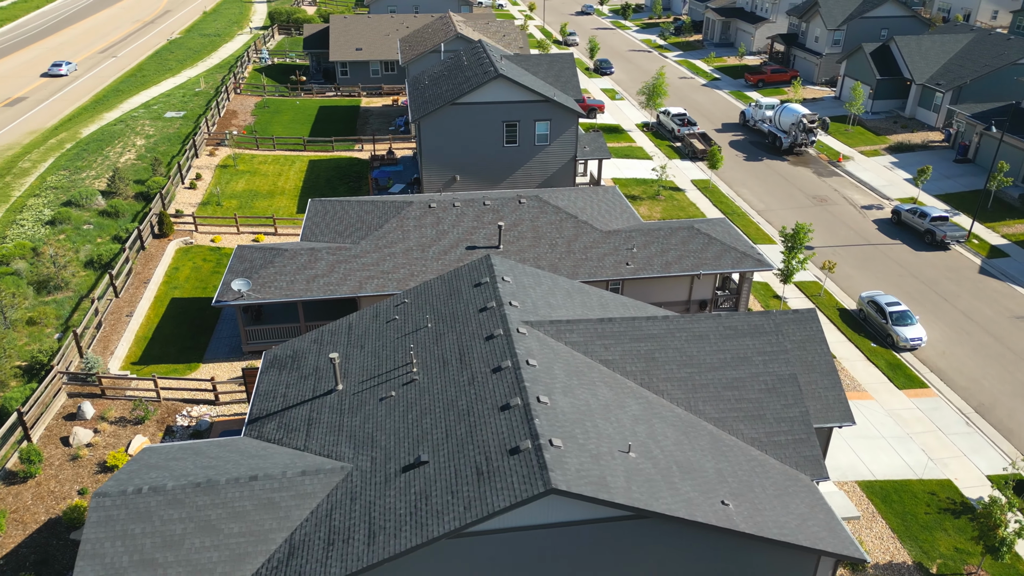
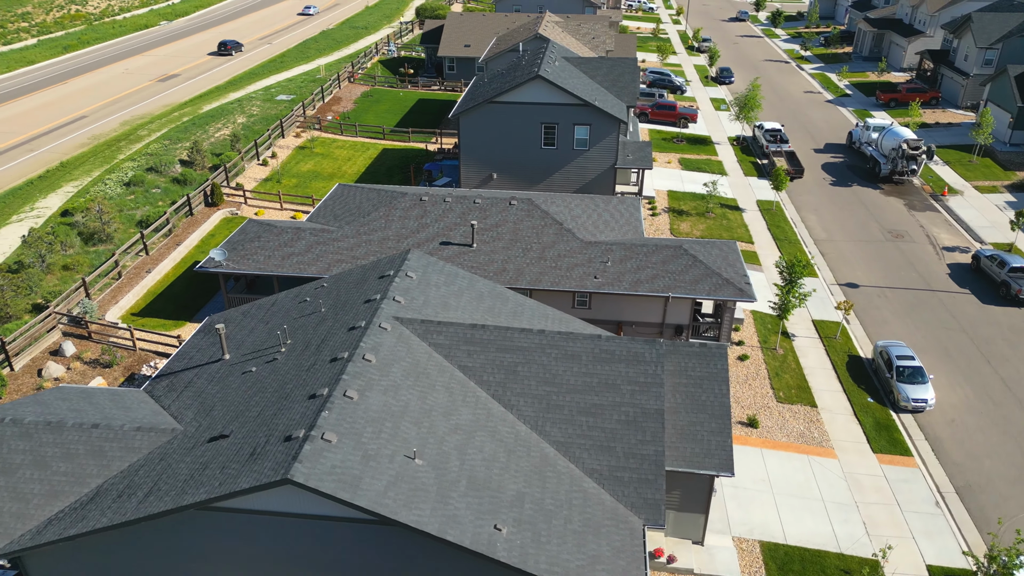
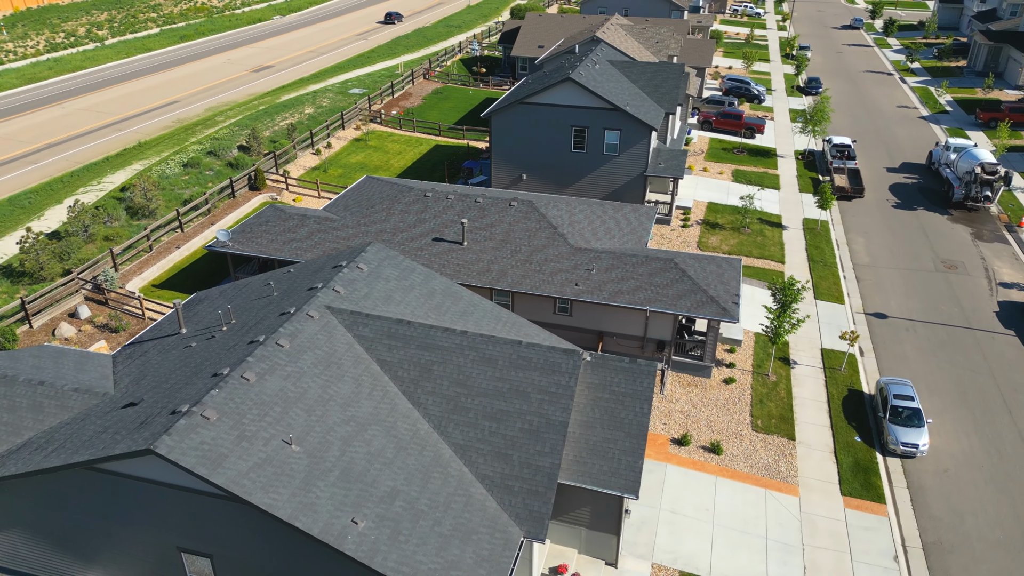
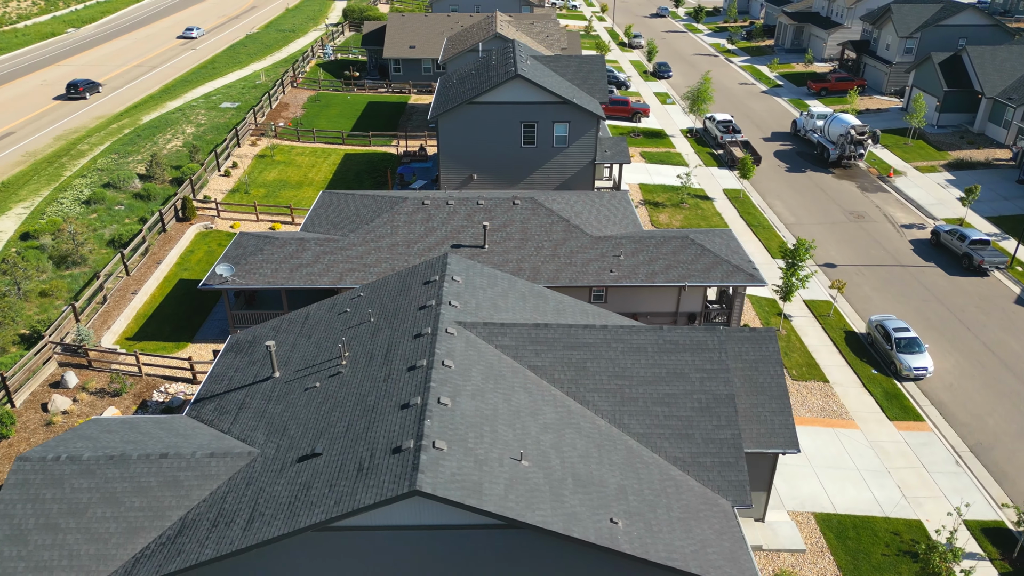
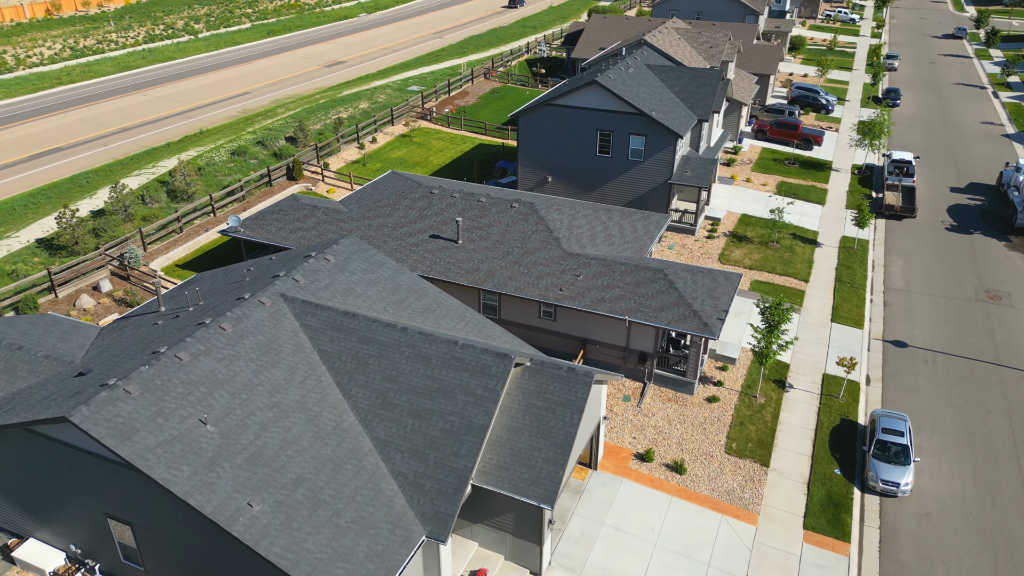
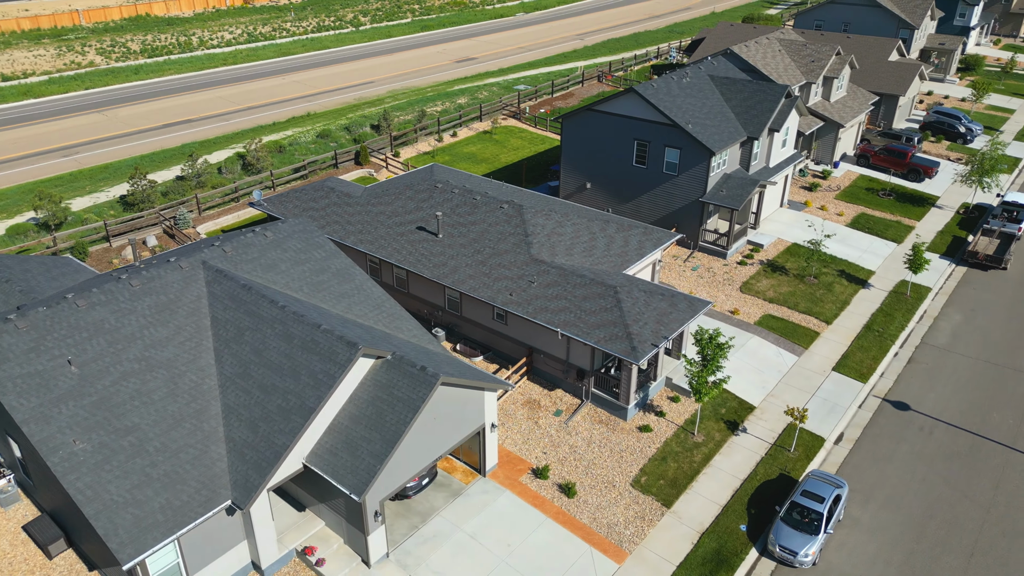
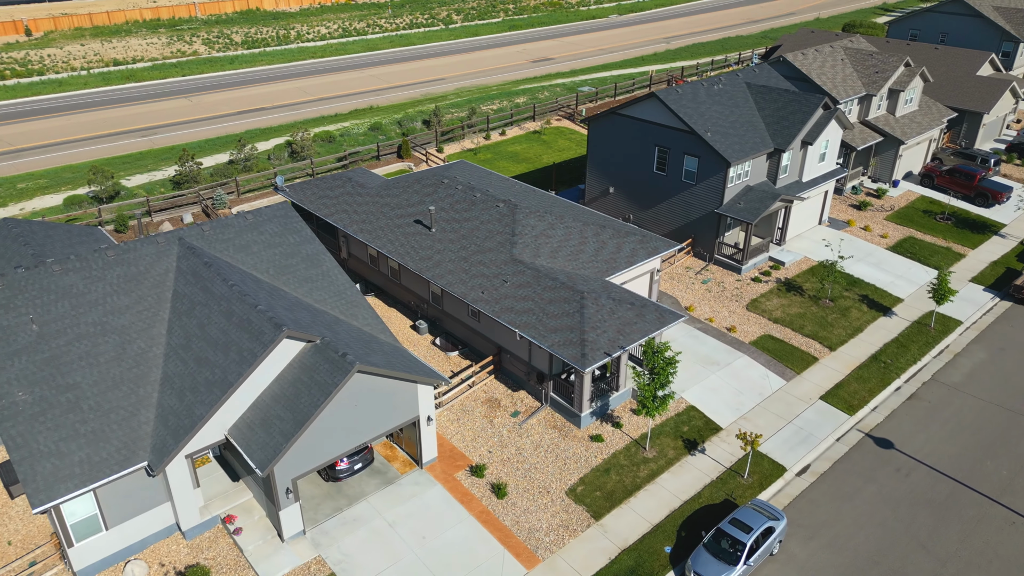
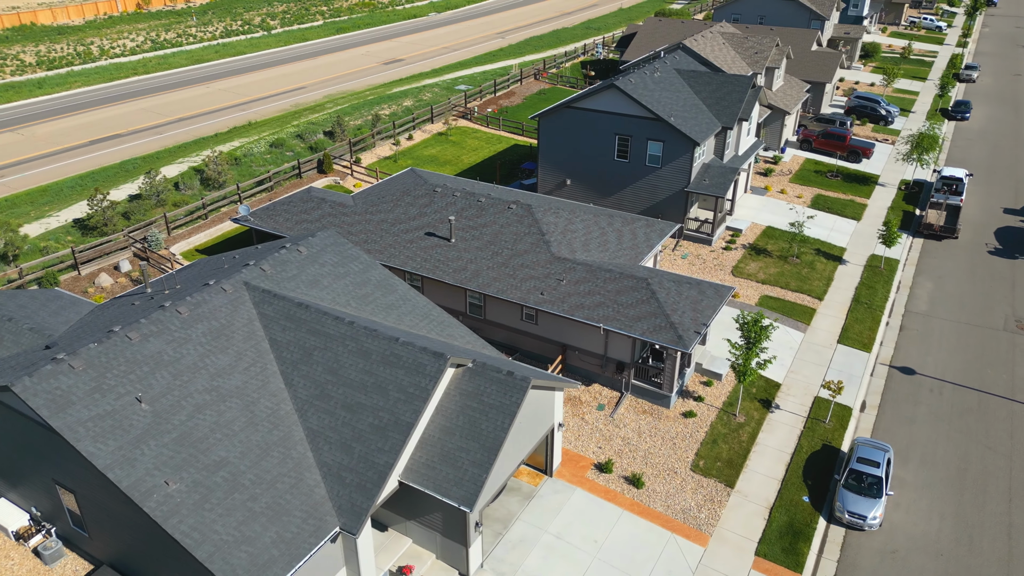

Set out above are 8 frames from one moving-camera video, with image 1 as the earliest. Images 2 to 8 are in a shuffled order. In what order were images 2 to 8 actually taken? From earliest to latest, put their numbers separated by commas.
4, 2, 3, 5, 8, 6, 7
